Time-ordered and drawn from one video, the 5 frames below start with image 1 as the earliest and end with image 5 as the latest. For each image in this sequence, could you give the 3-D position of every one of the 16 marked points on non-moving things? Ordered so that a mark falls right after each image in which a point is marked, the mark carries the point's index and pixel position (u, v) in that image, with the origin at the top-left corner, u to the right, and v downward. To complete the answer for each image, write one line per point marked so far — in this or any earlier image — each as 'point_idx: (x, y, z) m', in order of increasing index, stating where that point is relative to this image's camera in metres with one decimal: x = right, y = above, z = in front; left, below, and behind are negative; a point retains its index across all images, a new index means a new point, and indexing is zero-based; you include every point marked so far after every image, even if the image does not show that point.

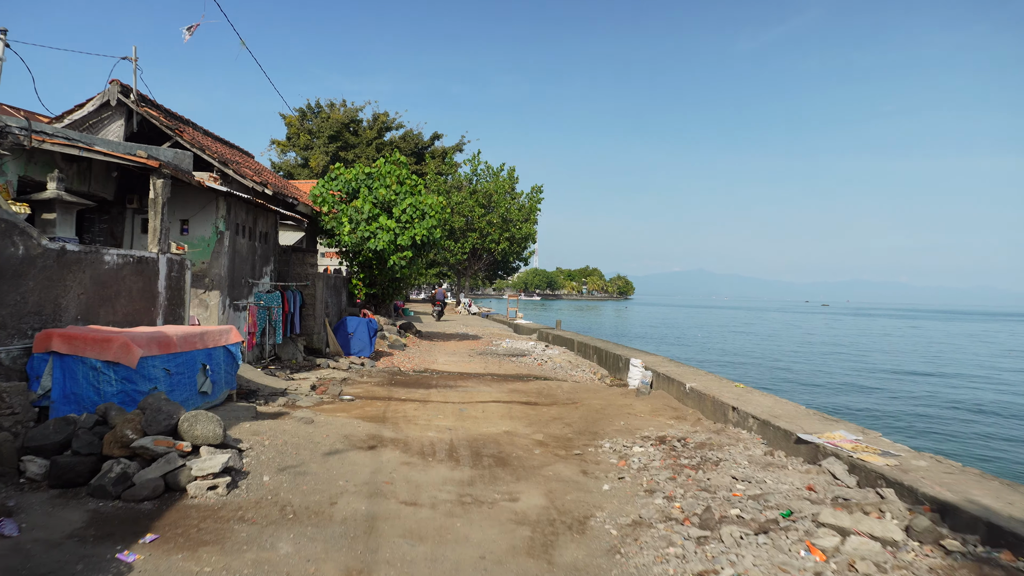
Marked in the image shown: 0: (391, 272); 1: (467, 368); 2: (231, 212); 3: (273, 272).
0: (-2.4, +0.3, +15.7) m
1: (-0.7, -1.3, +12.9) m
2: (-3.5, +1.0, +9.9) m
3: (-3.6, +0.2, +11.9) m
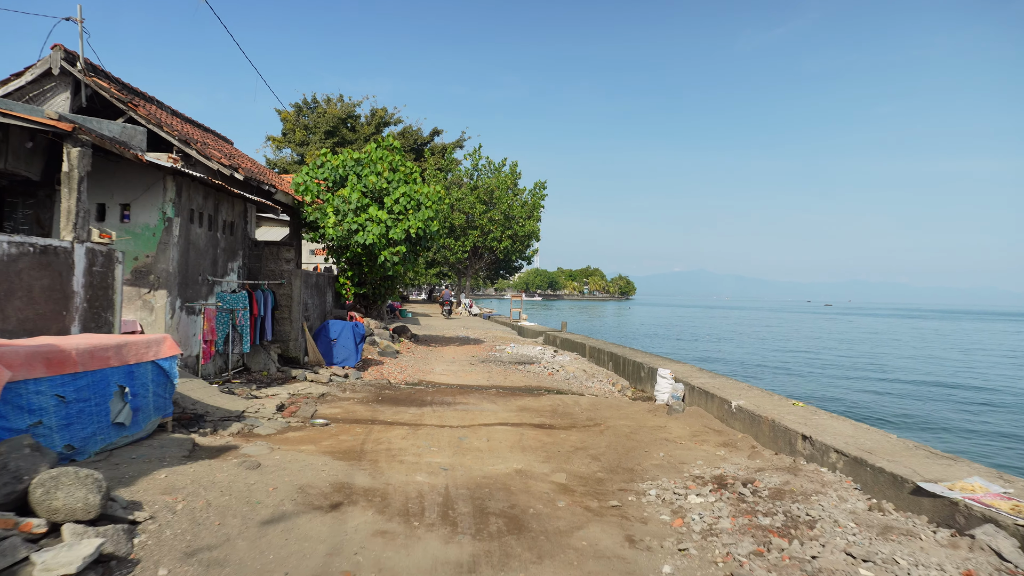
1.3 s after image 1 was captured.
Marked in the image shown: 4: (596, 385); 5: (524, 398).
0: (-2.3, +0.3, +14.1) m
1: (-0.6, -1.3, +11.2) m
2: (-3.4, +1.0, +8.2) m
3: (-3.5, +0.2, +10.2) m
4: (+1.2, -1.4, +11.6) m
5: (+0.2, -1.4, +9.8) m
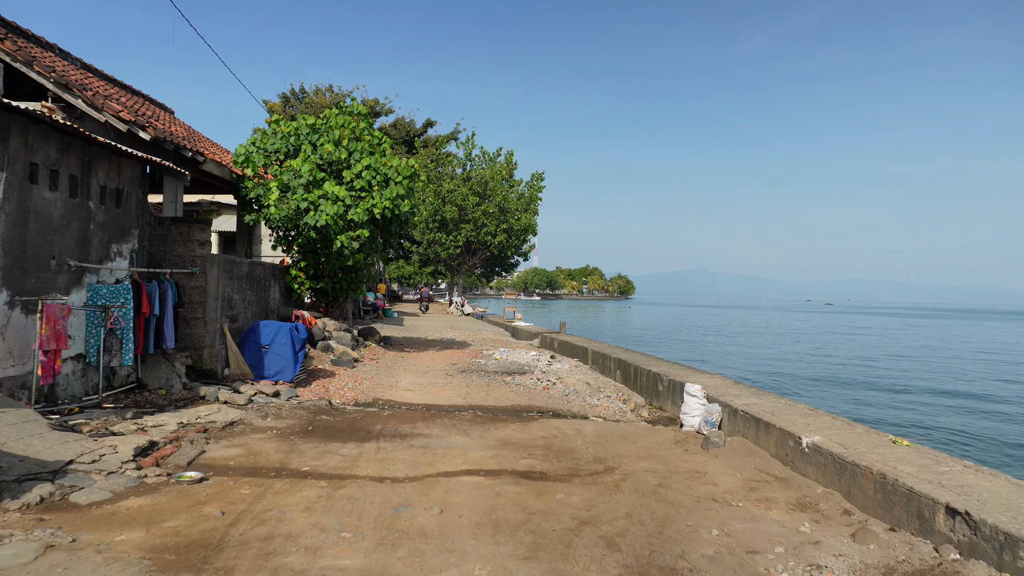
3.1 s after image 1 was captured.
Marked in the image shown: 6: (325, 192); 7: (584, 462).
0: (-2.5, +0.4, +11.6) m
1: (-0.8, -1.2, +8.8) m
2: (-3.6, +1.1, +5.8) m
3: (-3.7, +0.3, +7.7) m
4: (+1.0, -1.3, +9.2) m
5: (0.0, -1.3, +7.3) m
6: (-2.6, +1.3, +11.0) m
7: (+0.5, -1.3, +6.0) m
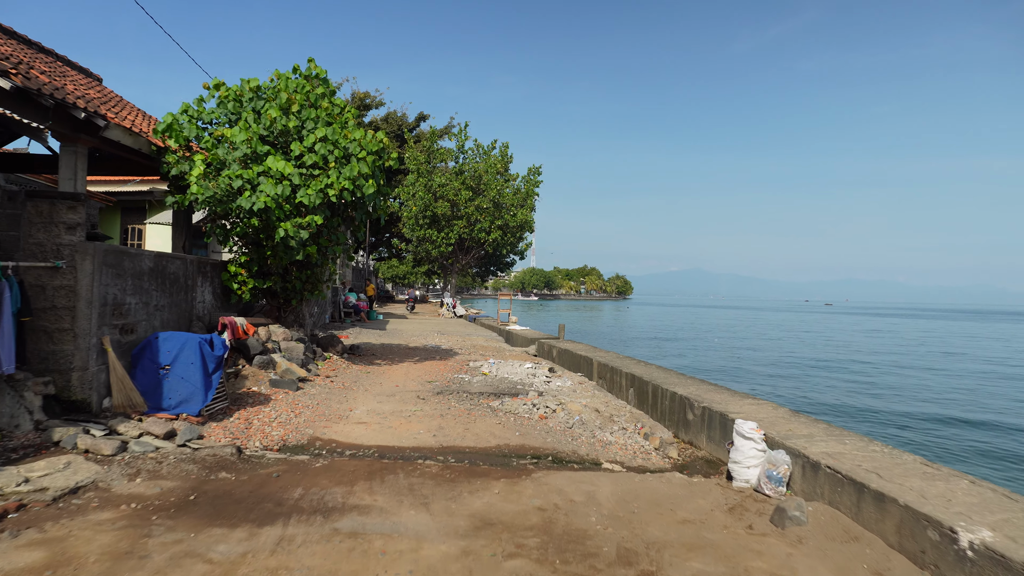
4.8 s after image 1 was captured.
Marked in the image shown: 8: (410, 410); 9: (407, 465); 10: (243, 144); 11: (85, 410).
0: (-2.6, +0.4, +9.4) m
1: (-0.9, -1.2, +6.6) m
2: (-3.7, +1.1, +3.6) m
3: (-3.8, +0.3, +5.5) m
4: (+0.9, -1.4, +7.0) m
5: (-0.1, -1.3, +5.1) m
6: (-2.7, +1.3, +8.8) m
7: (+0.4, -1.3, +3.8) m
8: (-1.0, -1.2, +7.7) m
9: (-0.7, -1.2, +5.5) m
10: (-3.1, +1.6, +9.1) m
11: (-3.1, -0.9, +5.9) m
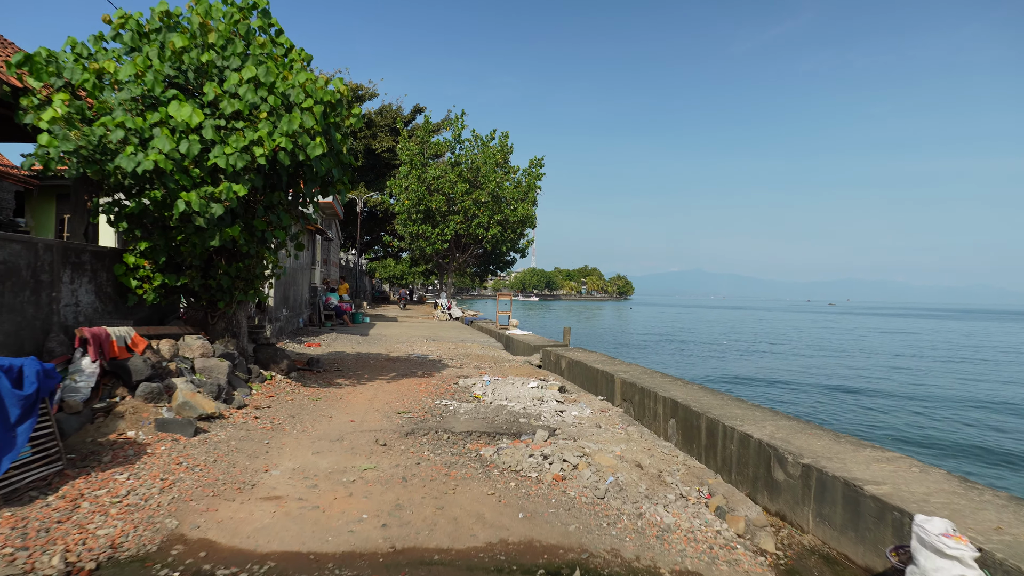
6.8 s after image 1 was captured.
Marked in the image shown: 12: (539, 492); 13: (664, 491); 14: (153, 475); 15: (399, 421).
0: (-2.6, +0.4, +6.8) m
1: (-0.9, -1.2, +4.0) m
2: (-3.7, +1.1, +1.0) m
3: (-3.8, +0.4, +2.9) m
4: (+0.9, -1.3, +4.4) m
5: (-0.1, -1.2, +2.6) m
6: (-2.7, +1.4, +6.2) m
7: (+0.4, -1.3, +1.2) m
8: (-1.0, -1.1, +5.1) m
9: (-0.7, -1.2, +2.9) m
10: (-3.1, +1.7, +6.5) m
11: (-3.1, -0.9, +3.3) m
12: (+0.2, -1.2, +4.8) m
13: (+0.9, -1.3, +5.0) m
14: (-2.0, -1.1, +4.5) m
15: (-0.9, -1.1, +6.7) m
